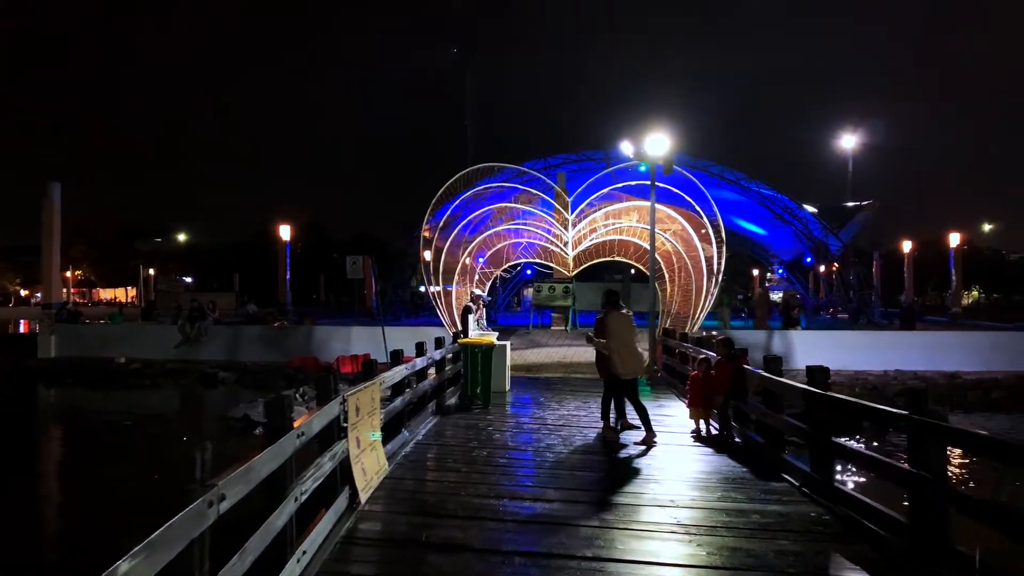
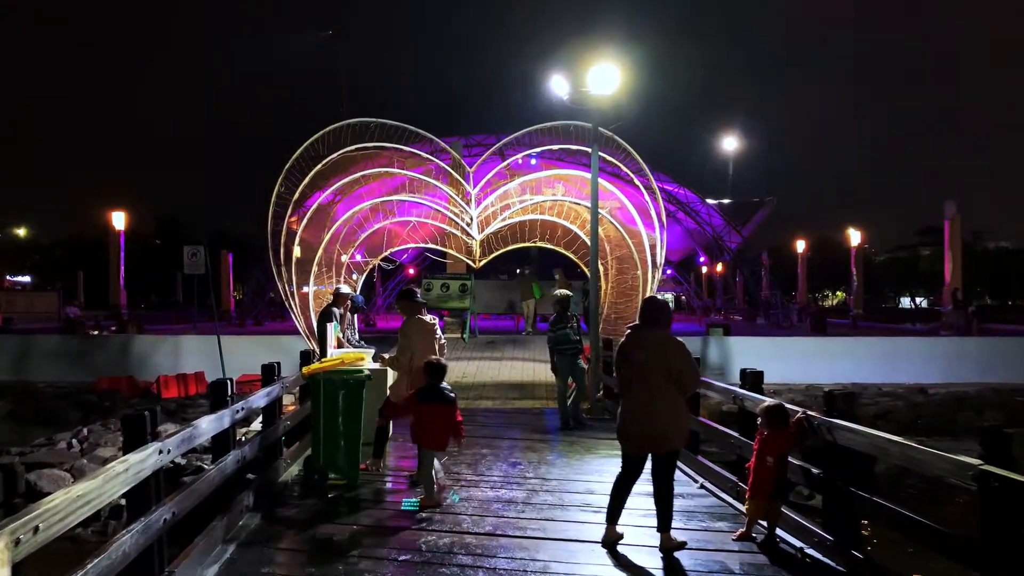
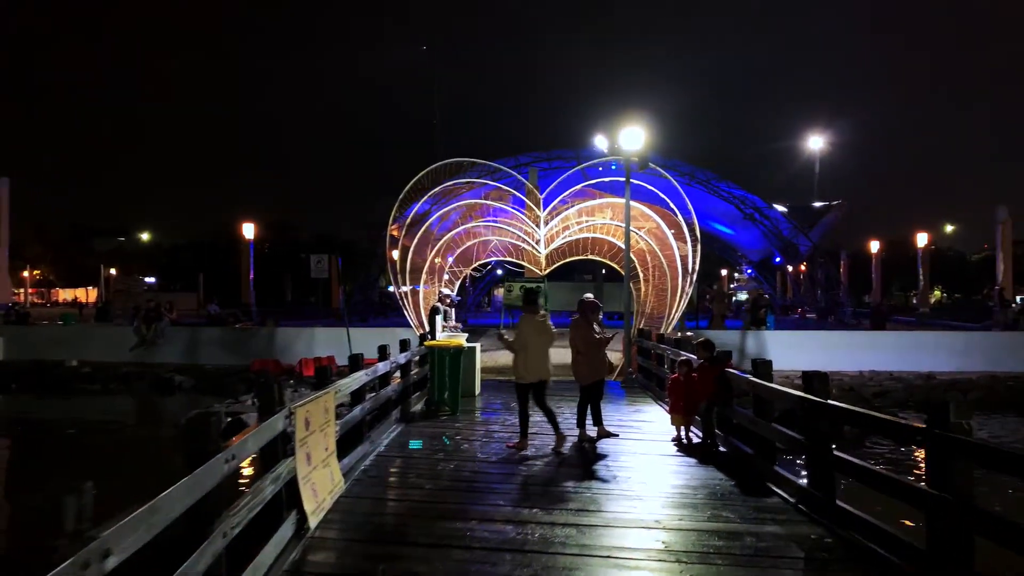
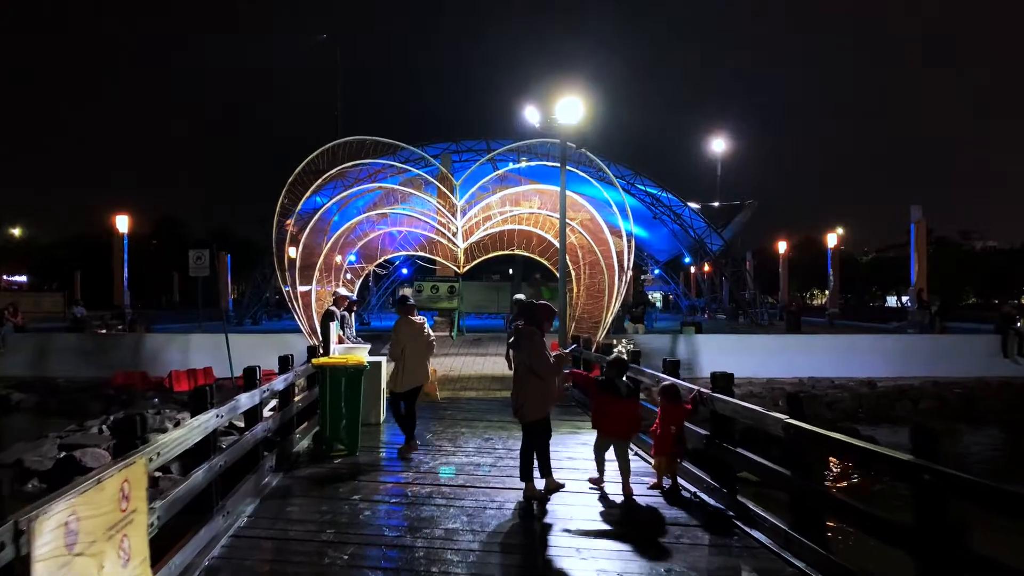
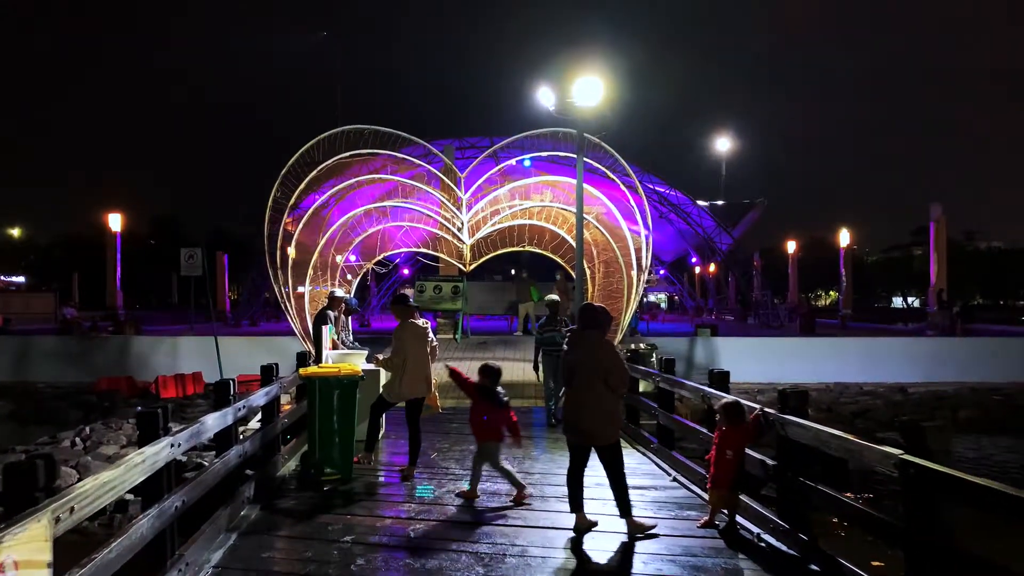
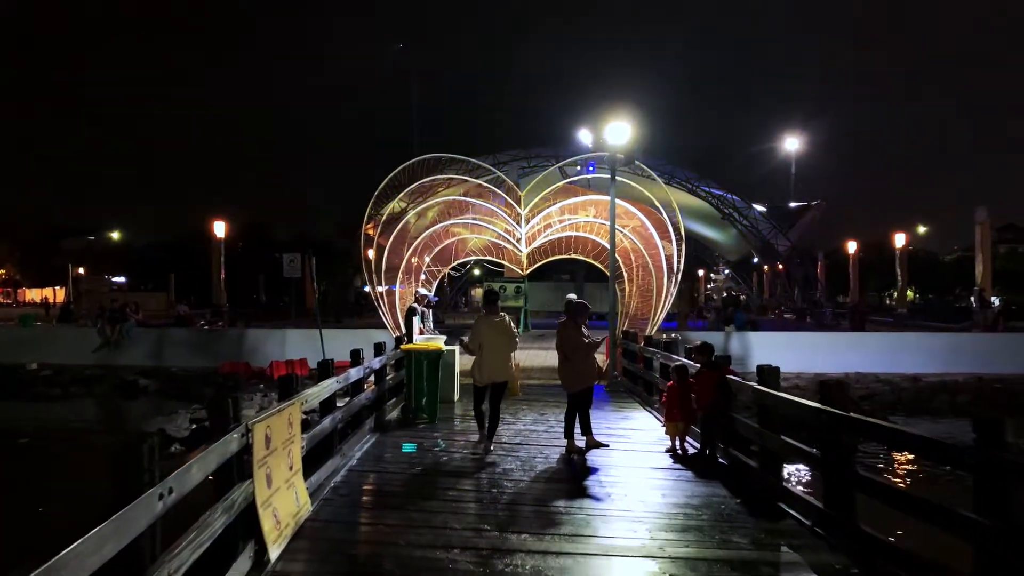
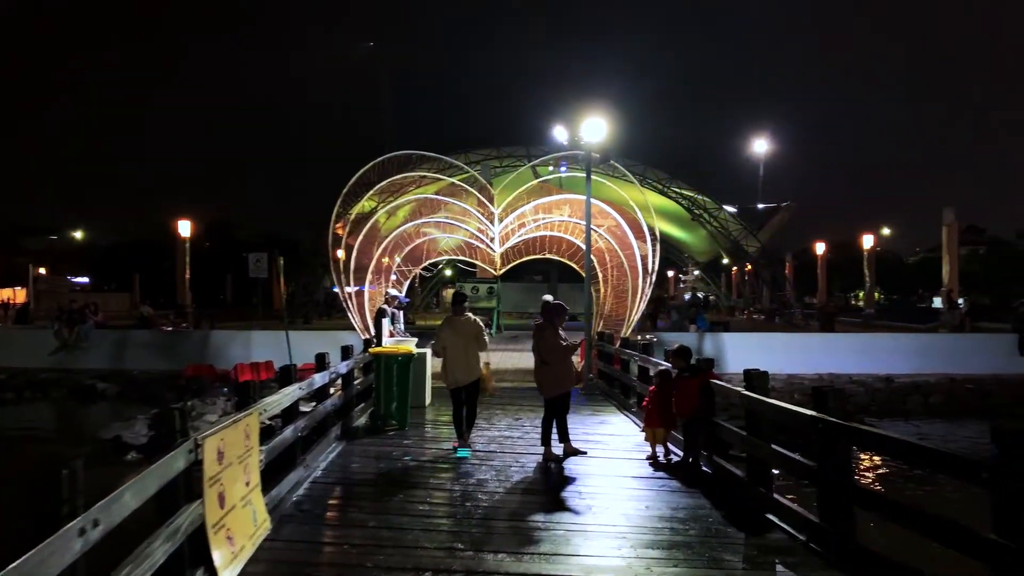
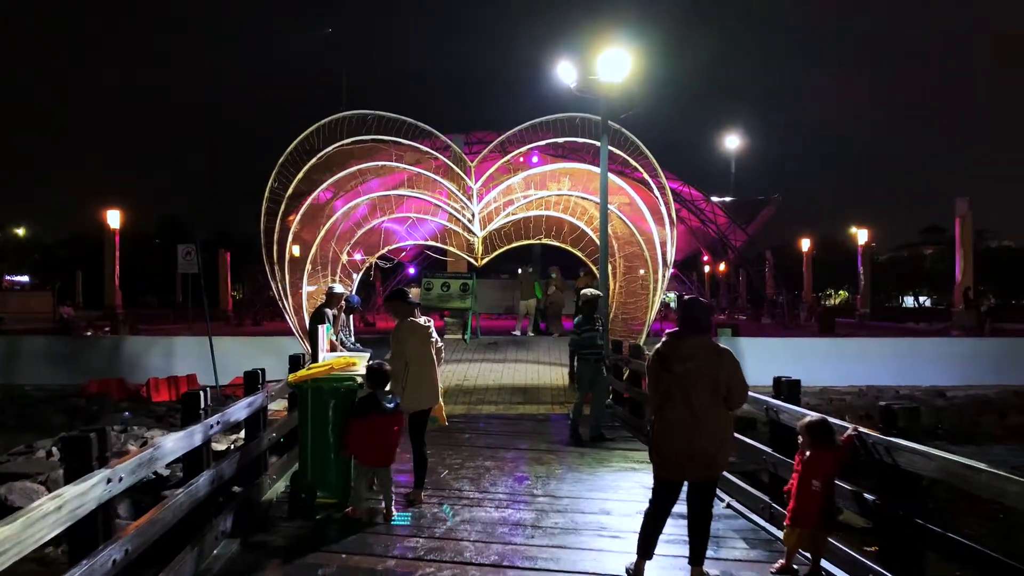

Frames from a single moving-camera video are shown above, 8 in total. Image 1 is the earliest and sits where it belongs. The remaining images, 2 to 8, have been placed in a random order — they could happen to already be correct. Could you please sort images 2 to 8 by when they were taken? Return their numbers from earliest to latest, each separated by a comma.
3, 6, 7, 4, 5, 2, 8
